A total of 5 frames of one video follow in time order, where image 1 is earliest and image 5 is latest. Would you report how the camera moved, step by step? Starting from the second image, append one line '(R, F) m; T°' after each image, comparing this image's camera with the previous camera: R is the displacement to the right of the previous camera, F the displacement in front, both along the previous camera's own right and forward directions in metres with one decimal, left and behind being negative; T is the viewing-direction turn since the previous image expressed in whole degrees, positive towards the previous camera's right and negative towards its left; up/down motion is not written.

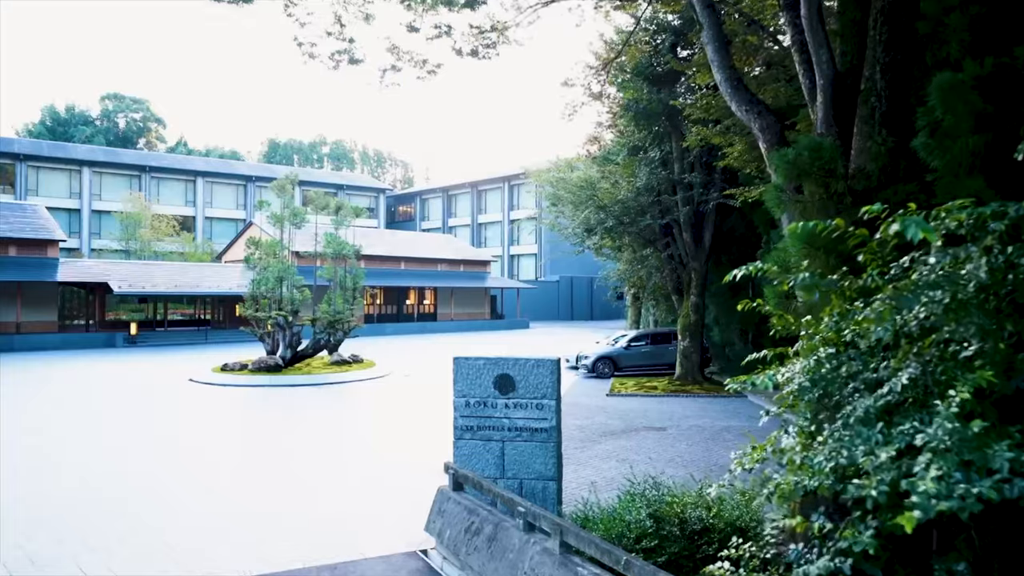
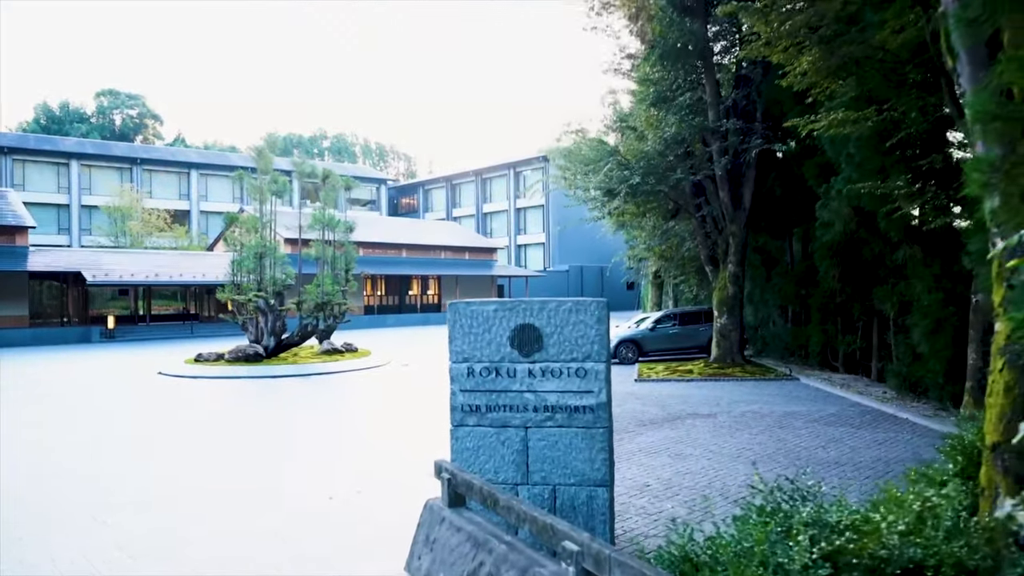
(-0.1, +2.5) m; -1°
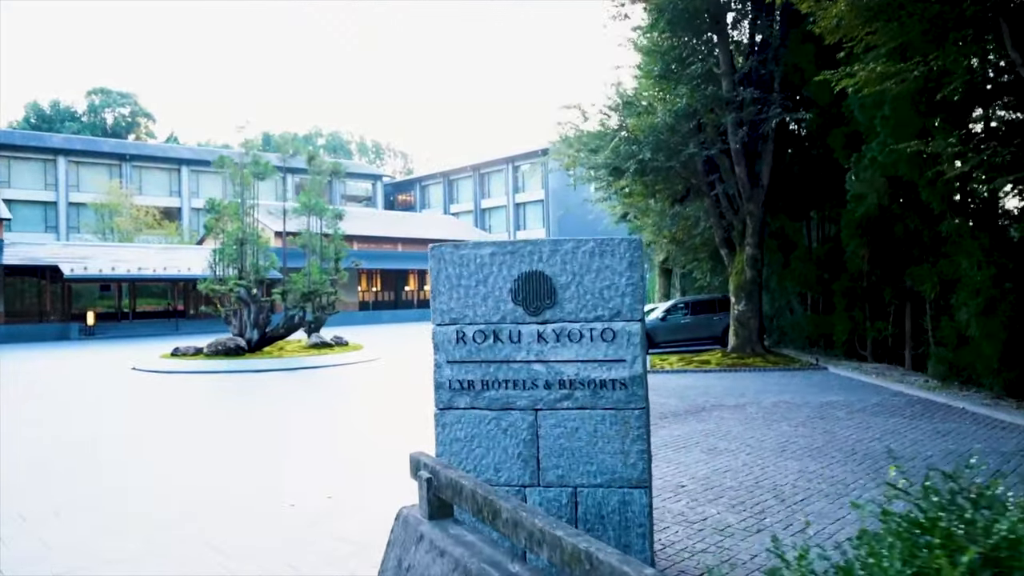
(0.0, +1.2) m; 0°
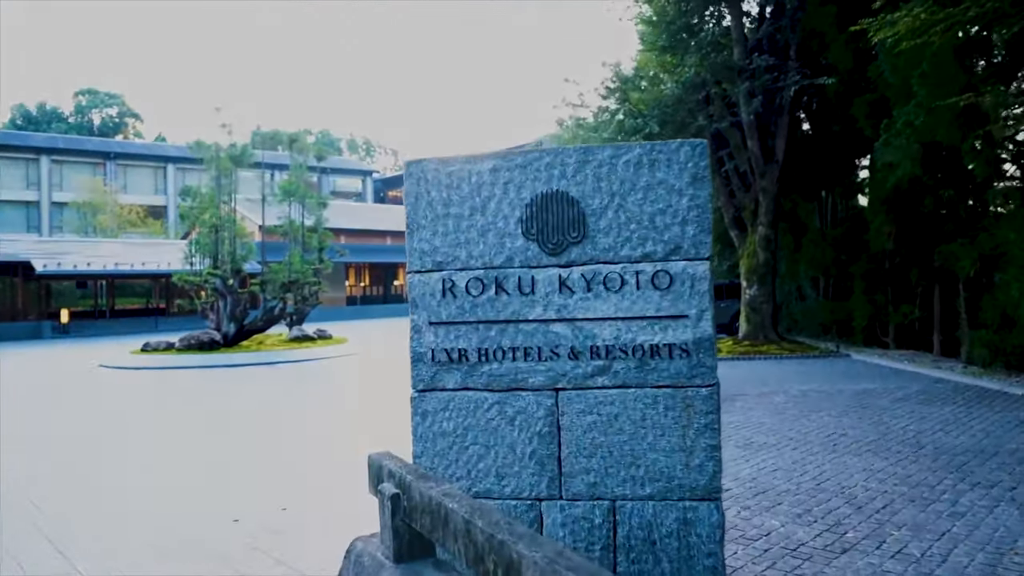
(-0.1, +1.1) m; +1°
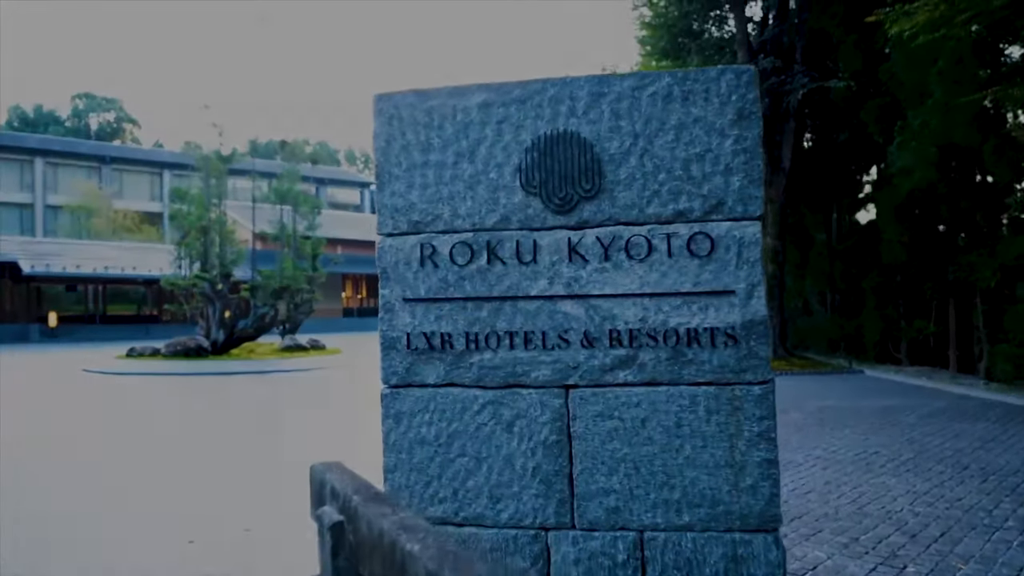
(0.0, +0.6) m; 0°
